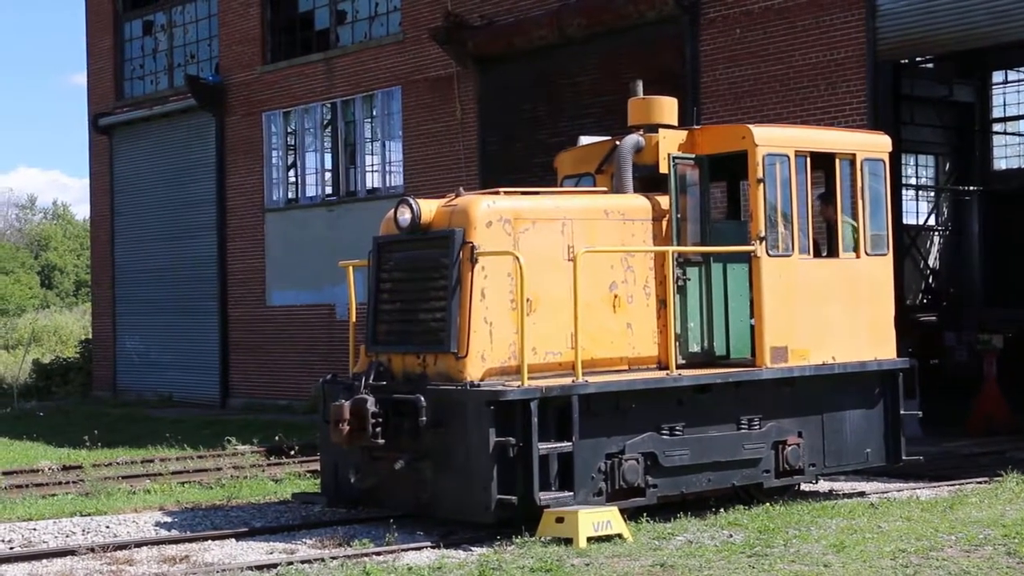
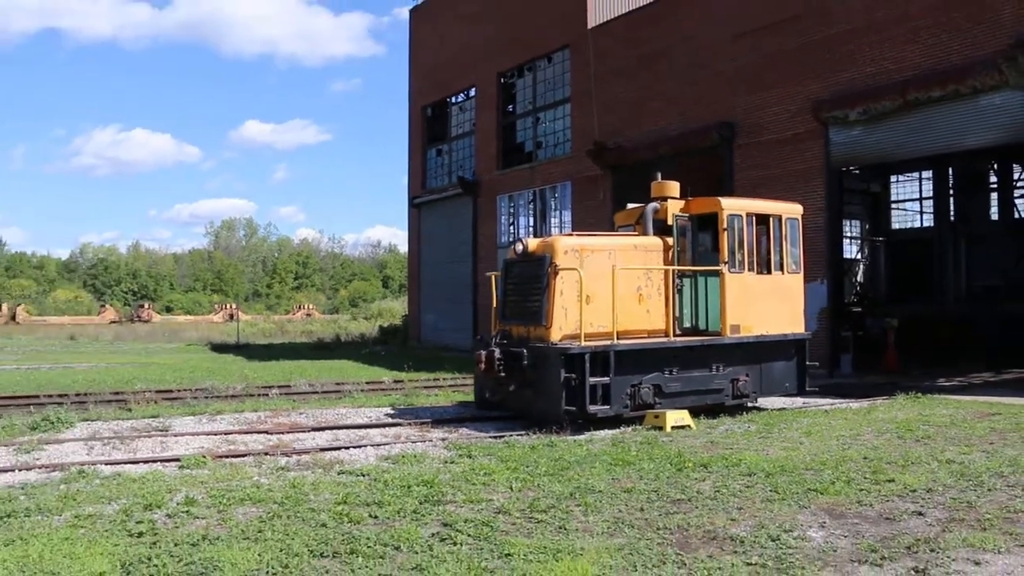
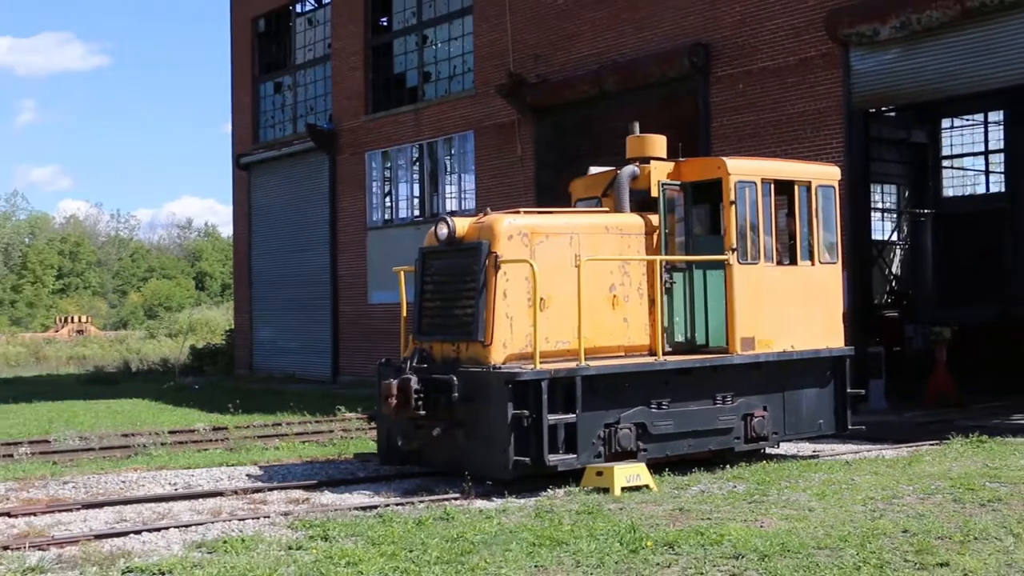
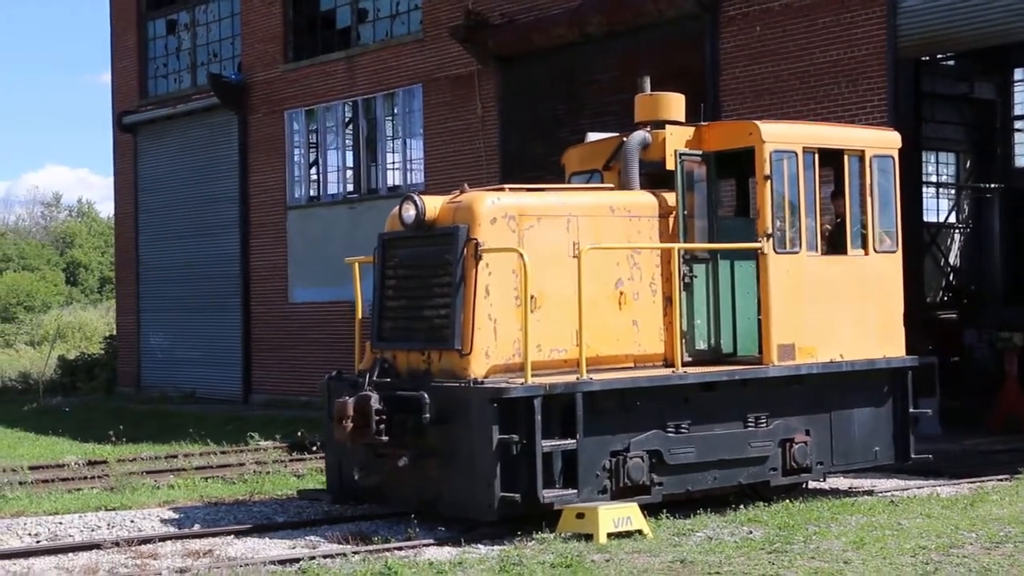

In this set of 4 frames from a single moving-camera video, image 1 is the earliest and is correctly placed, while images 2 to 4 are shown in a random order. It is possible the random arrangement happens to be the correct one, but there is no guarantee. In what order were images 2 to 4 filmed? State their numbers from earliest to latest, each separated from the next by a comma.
4, 3, 2
